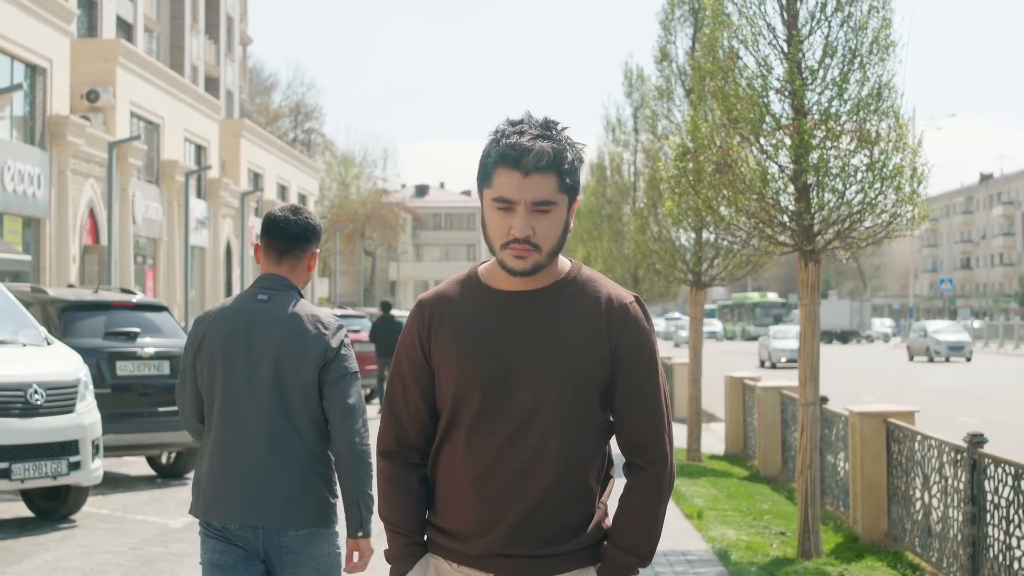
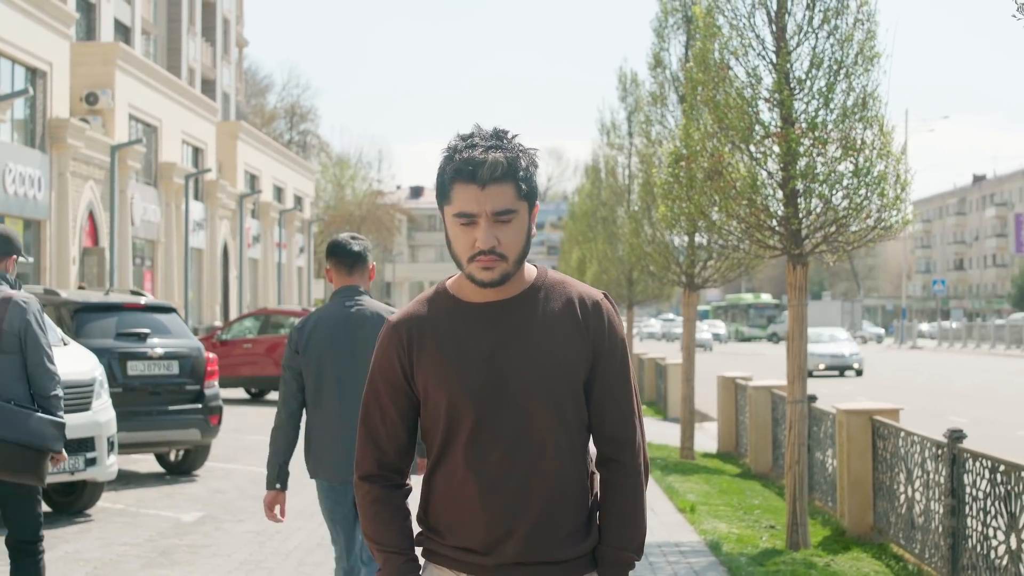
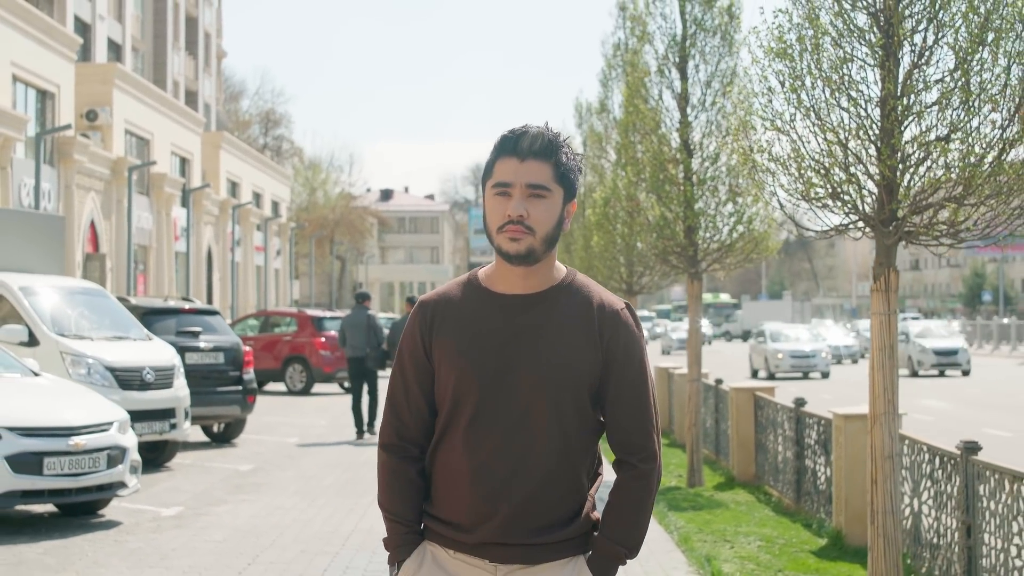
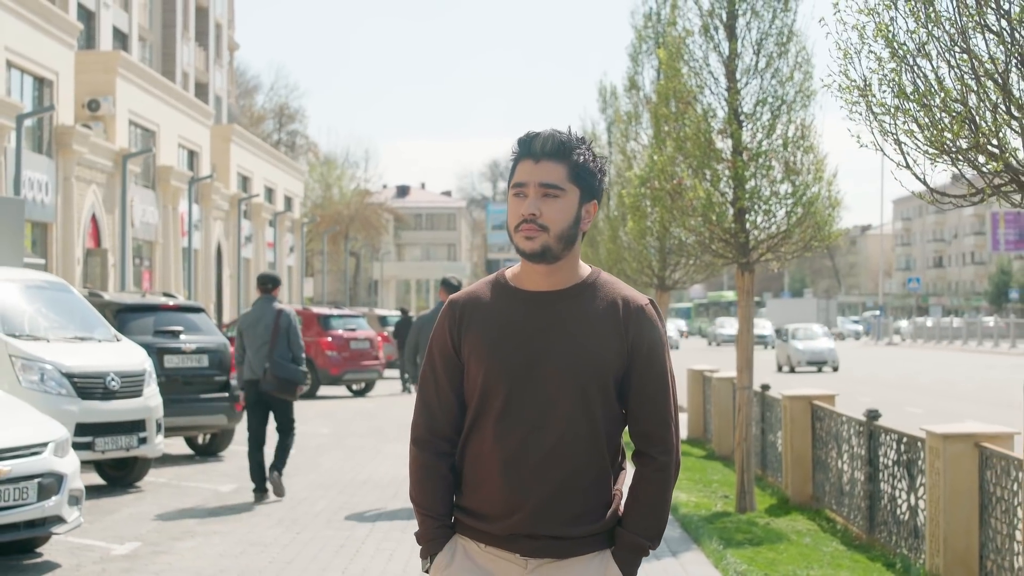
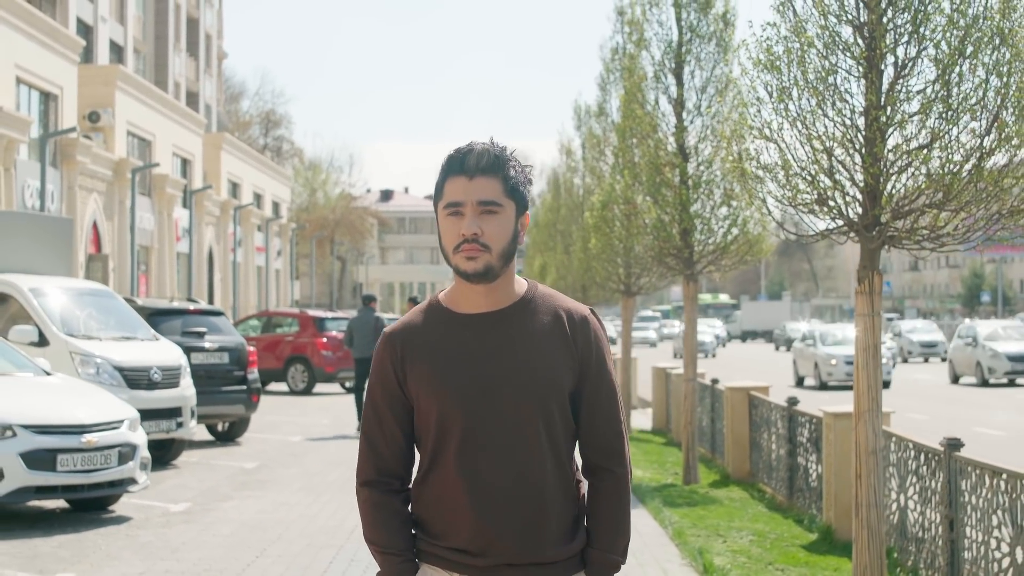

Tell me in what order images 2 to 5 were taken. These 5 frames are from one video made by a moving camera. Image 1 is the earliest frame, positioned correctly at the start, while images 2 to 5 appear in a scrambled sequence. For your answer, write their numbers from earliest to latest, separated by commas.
2, 4, 3, 5
